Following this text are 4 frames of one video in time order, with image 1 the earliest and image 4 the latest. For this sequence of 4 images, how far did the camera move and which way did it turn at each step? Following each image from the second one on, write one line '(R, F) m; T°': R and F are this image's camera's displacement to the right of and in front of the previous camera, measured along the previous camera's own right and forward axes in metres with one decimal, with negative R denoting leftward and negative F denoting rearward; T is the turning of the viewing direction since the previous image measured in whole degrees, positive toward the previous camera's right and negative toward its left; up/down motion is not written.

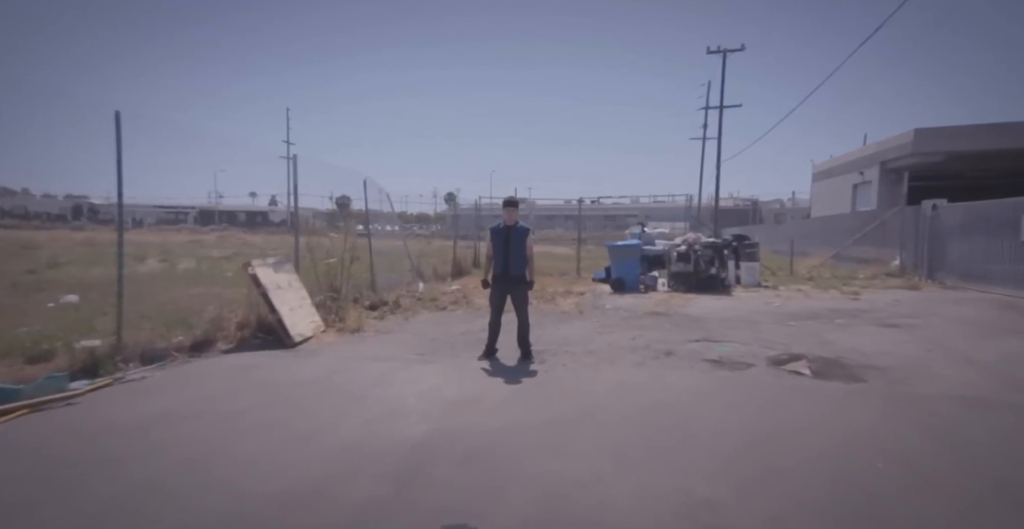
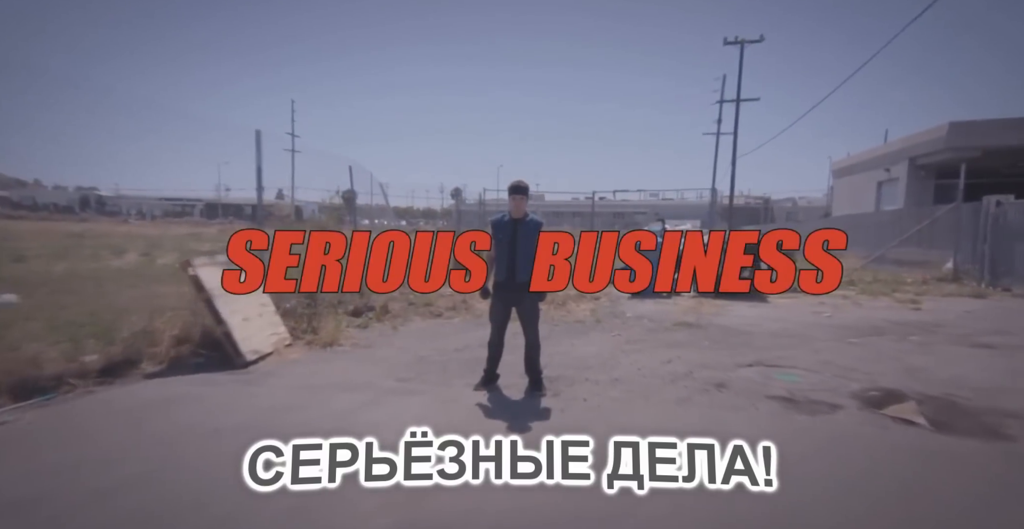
(0.0, +1.5) m; -1°
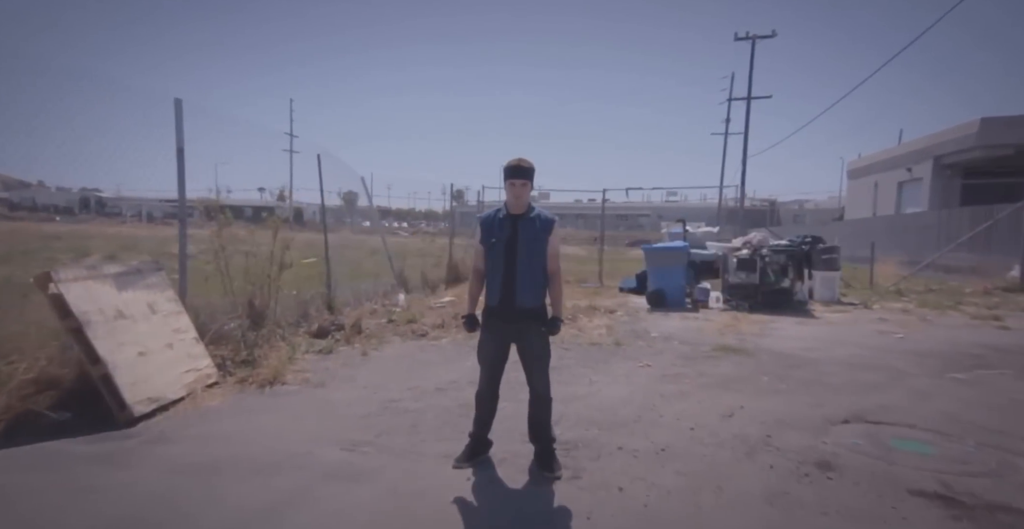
(0.0, +1.8) m; 0°
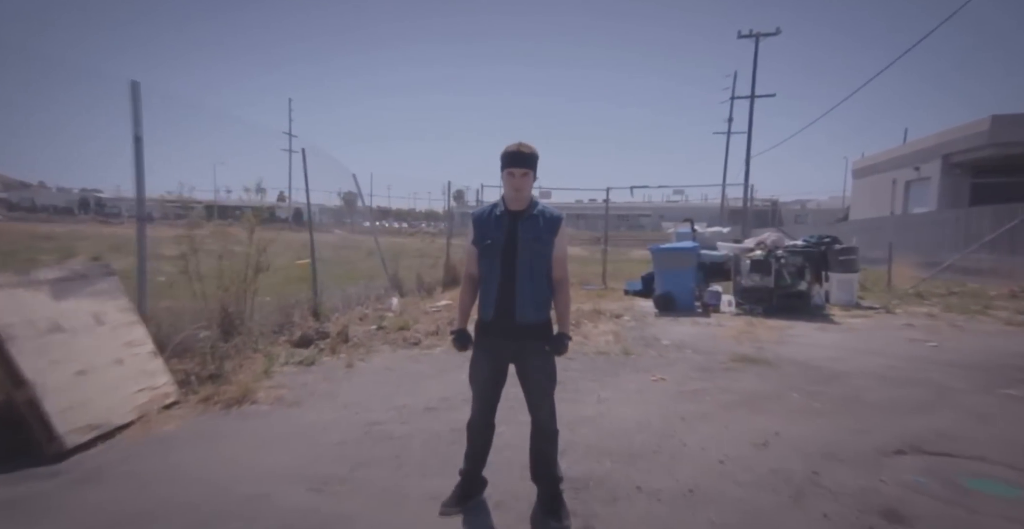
(0.0, +0.6) m; 0°
